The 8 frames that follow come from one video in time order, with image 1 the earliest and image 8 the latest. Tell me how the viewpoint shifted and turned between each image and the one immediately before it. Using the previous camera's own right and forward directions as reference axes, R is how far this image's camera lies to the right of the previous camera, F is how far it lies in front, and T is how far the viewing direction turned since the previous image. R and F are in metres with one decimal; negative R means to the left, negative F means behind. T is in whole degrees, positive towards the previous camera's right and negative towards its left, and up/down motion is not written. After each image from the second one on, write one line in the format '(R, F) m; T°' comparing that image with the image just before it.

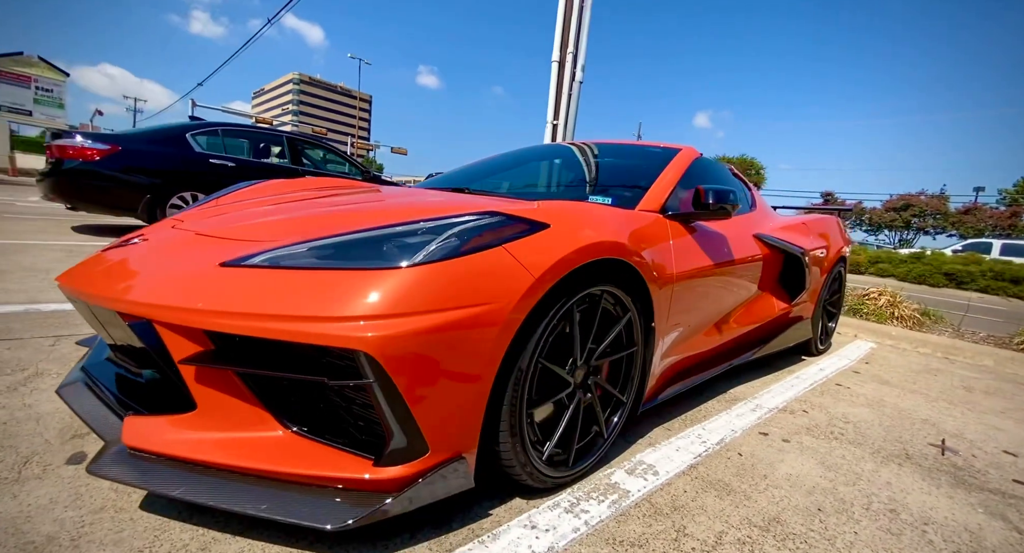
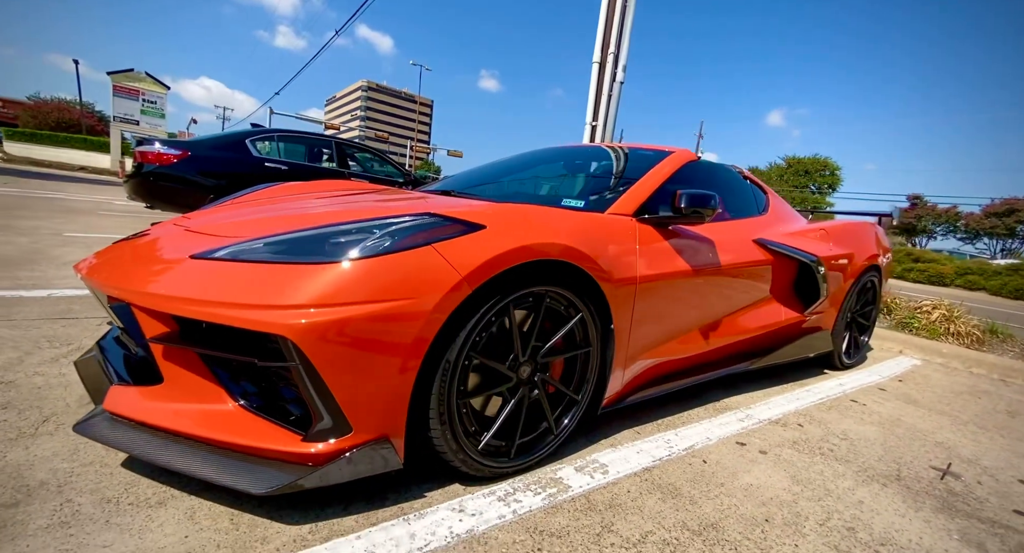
(+0.4, -0.1) m; -7°
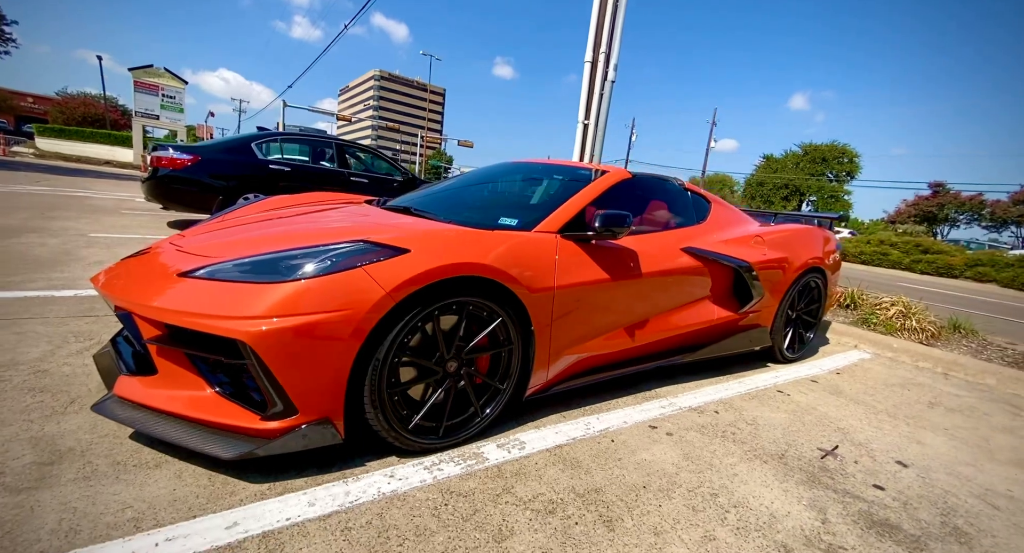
(+0.3, -0.3) m; -2°
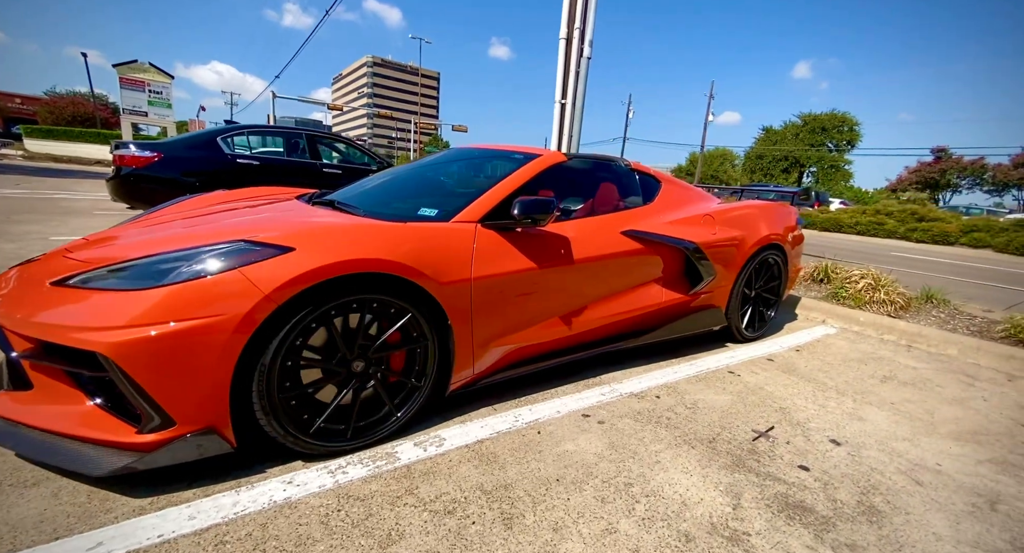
(+0.4, 0.0) m; 0°
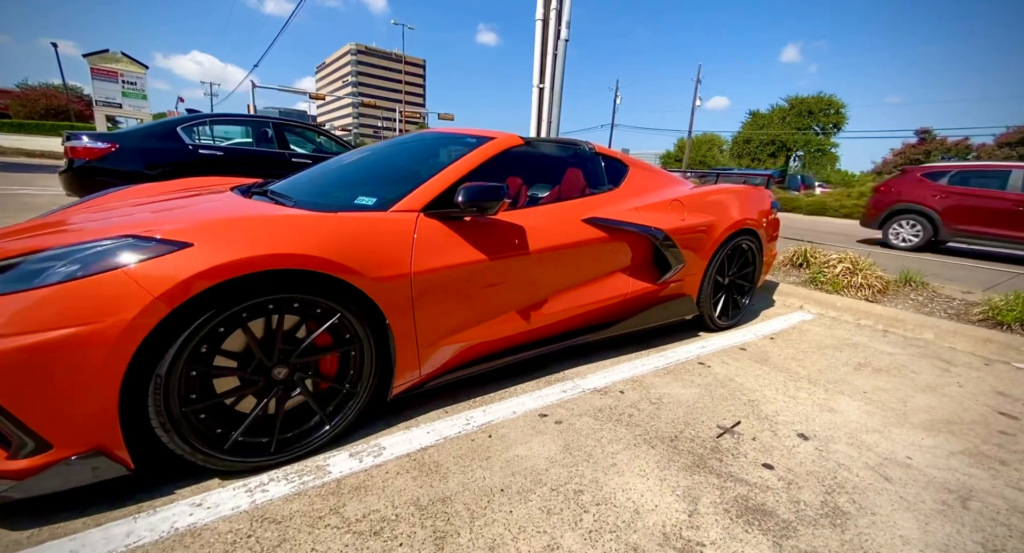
(+0.2, +0.1) m; +1°
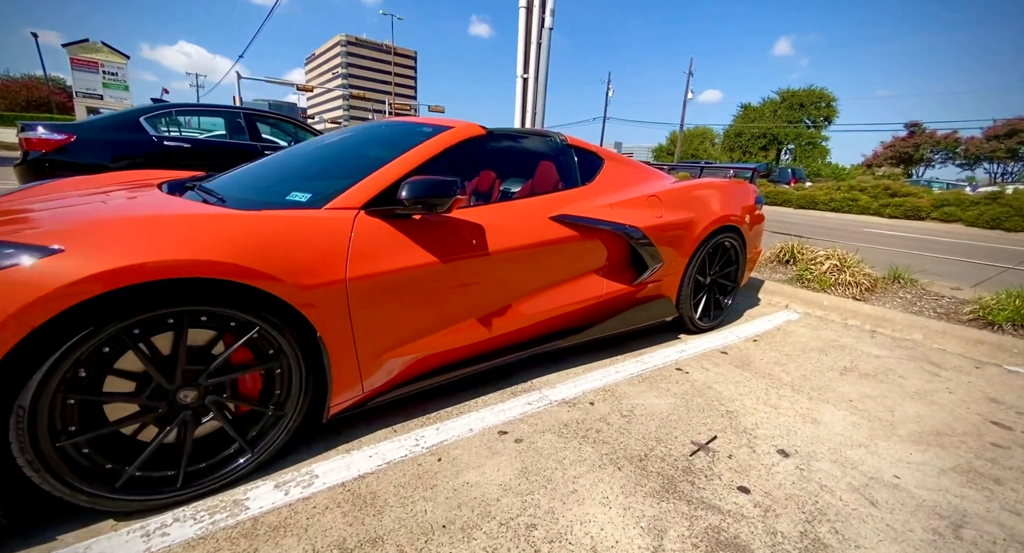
(+0.2, +0.2) m; +1°
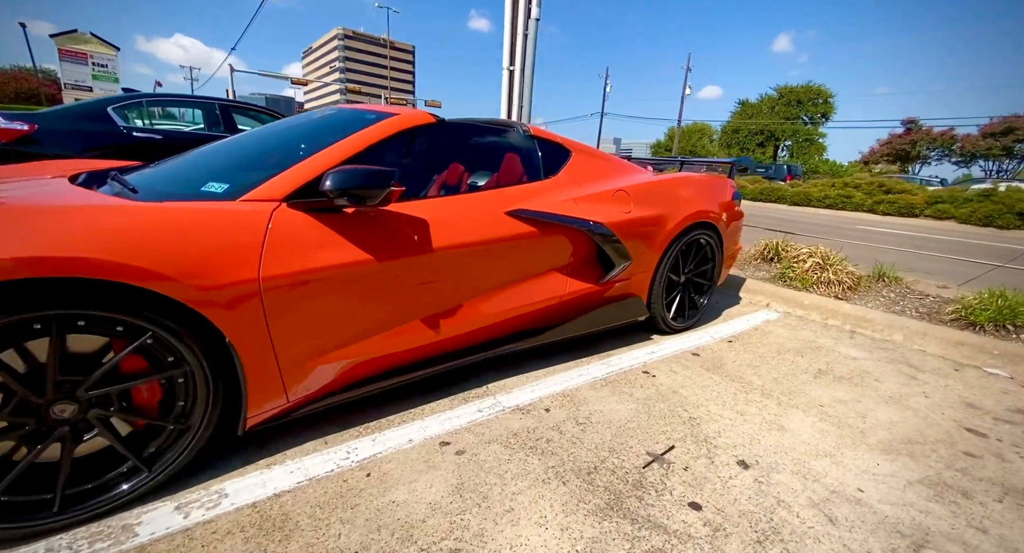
(+0.2, +0.1) m; 0°
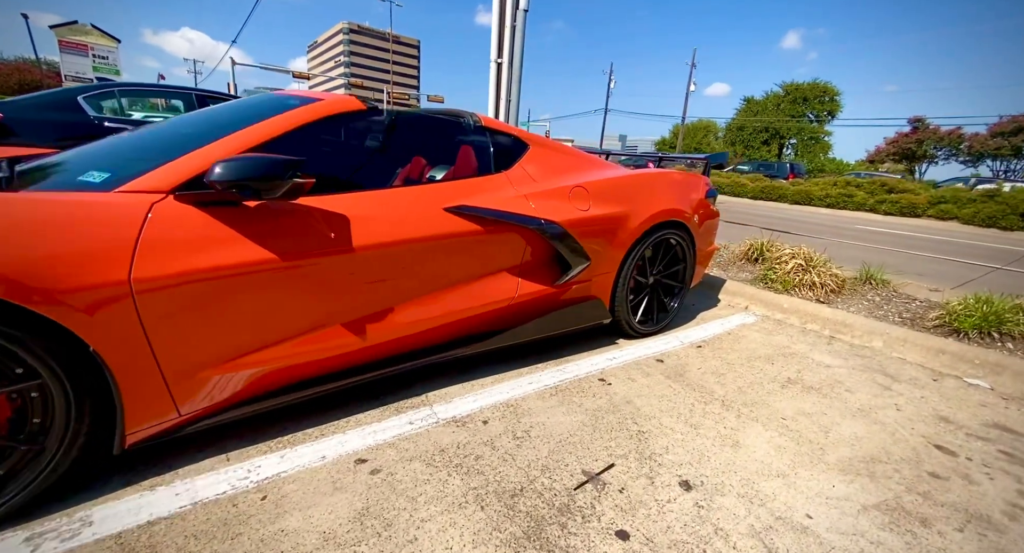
(+0.3, +0.2) m; 0°
